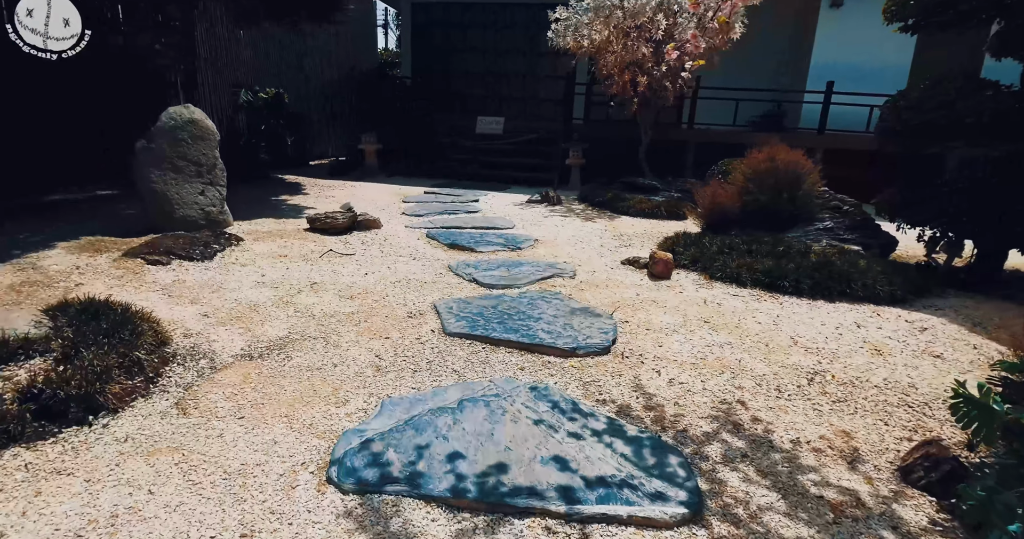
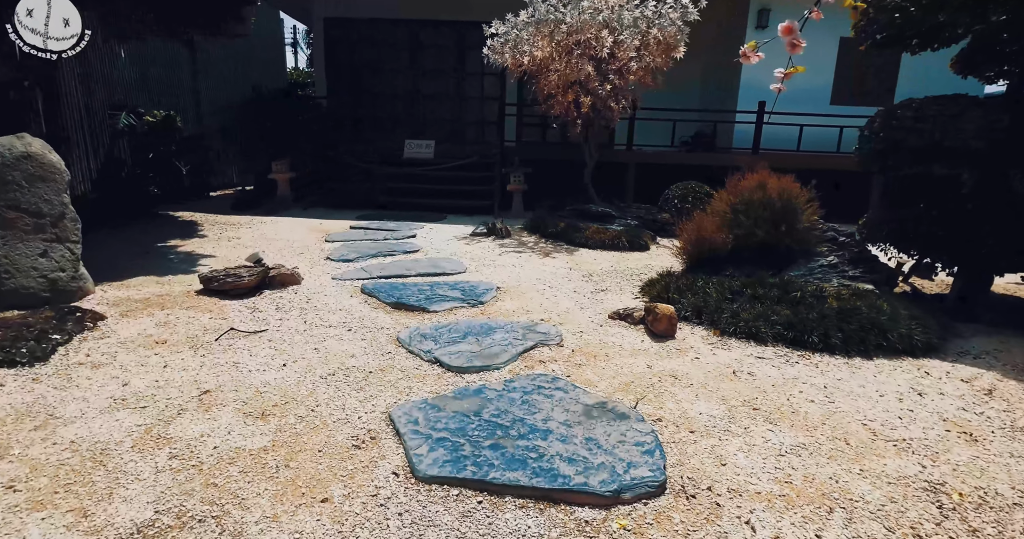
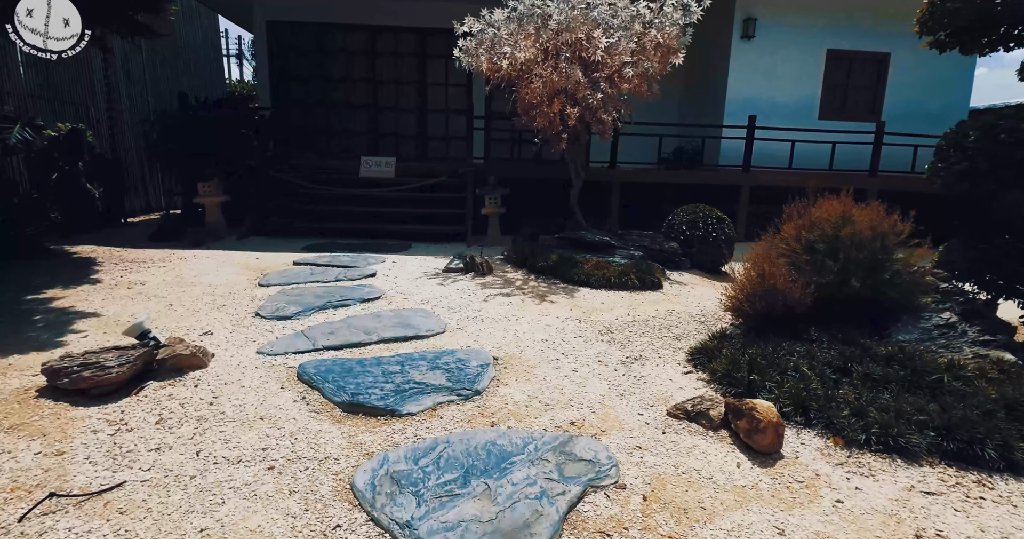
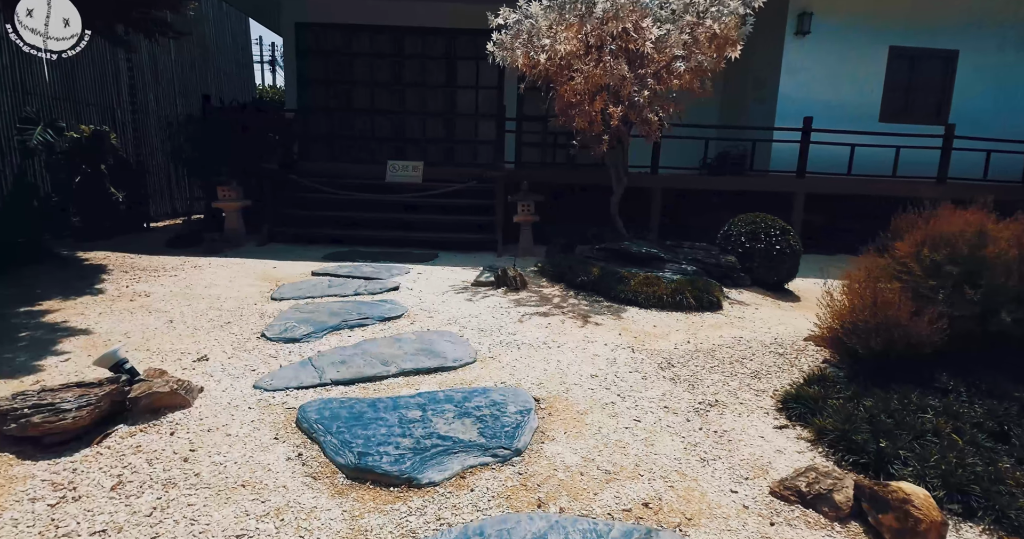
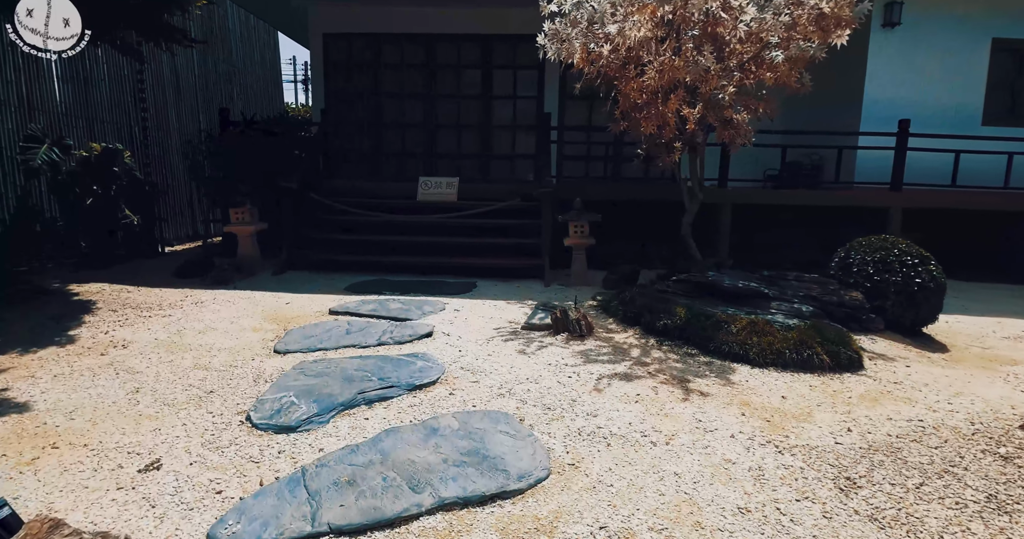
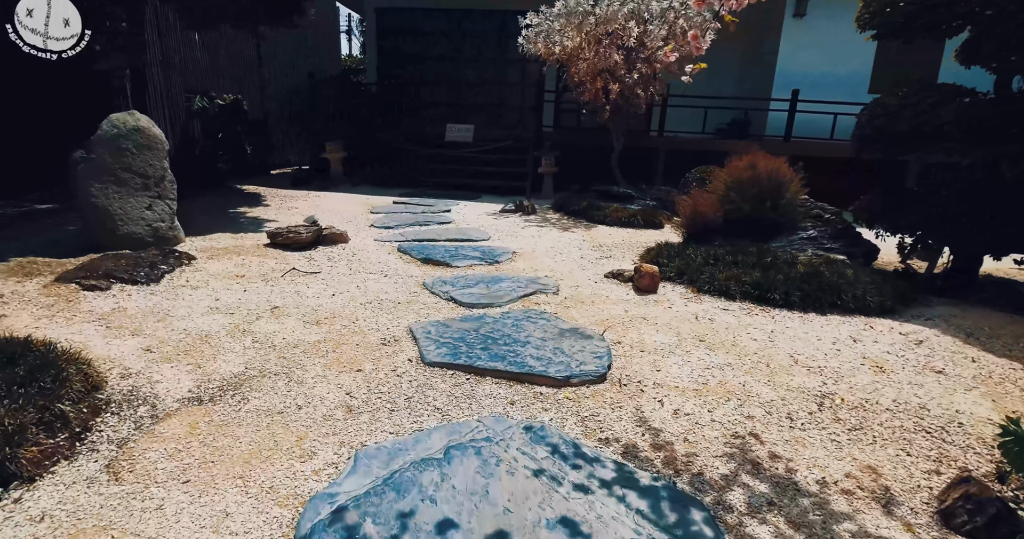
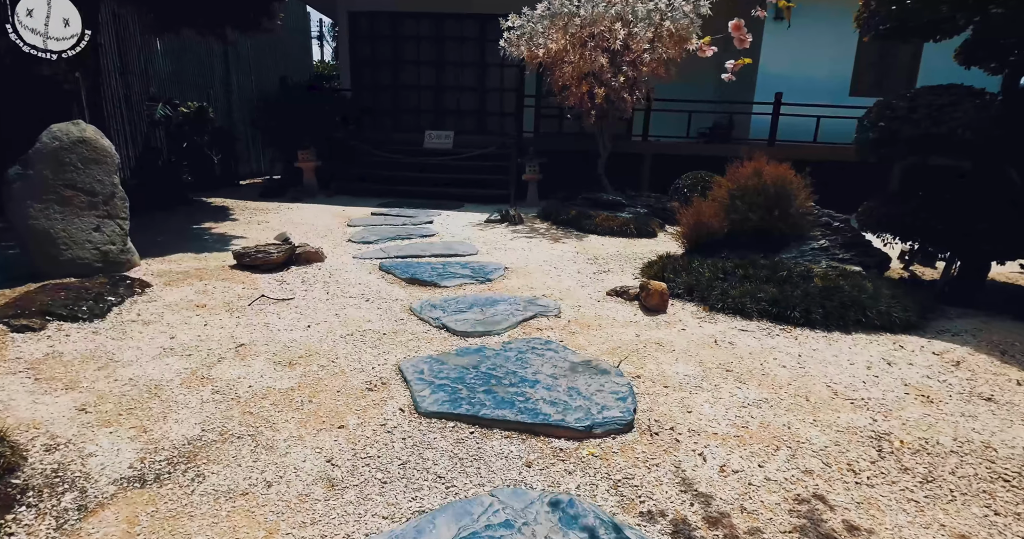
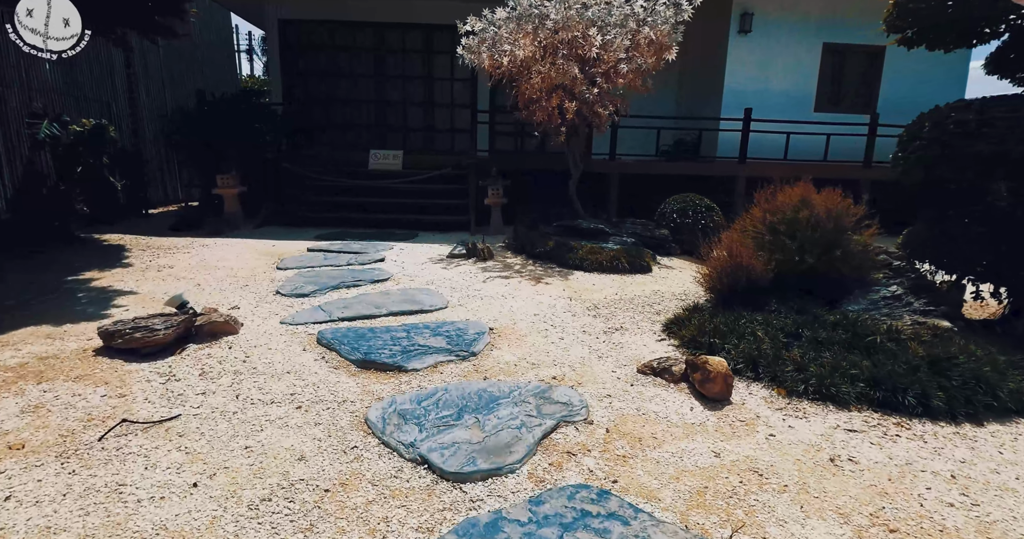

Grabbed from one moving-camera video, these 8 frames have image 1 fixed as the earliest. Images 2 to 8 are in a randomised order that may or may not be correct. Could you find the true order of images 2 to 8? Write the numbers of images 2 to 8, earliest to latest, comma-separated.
6, 7, 2, 8, 3, 4, 5
